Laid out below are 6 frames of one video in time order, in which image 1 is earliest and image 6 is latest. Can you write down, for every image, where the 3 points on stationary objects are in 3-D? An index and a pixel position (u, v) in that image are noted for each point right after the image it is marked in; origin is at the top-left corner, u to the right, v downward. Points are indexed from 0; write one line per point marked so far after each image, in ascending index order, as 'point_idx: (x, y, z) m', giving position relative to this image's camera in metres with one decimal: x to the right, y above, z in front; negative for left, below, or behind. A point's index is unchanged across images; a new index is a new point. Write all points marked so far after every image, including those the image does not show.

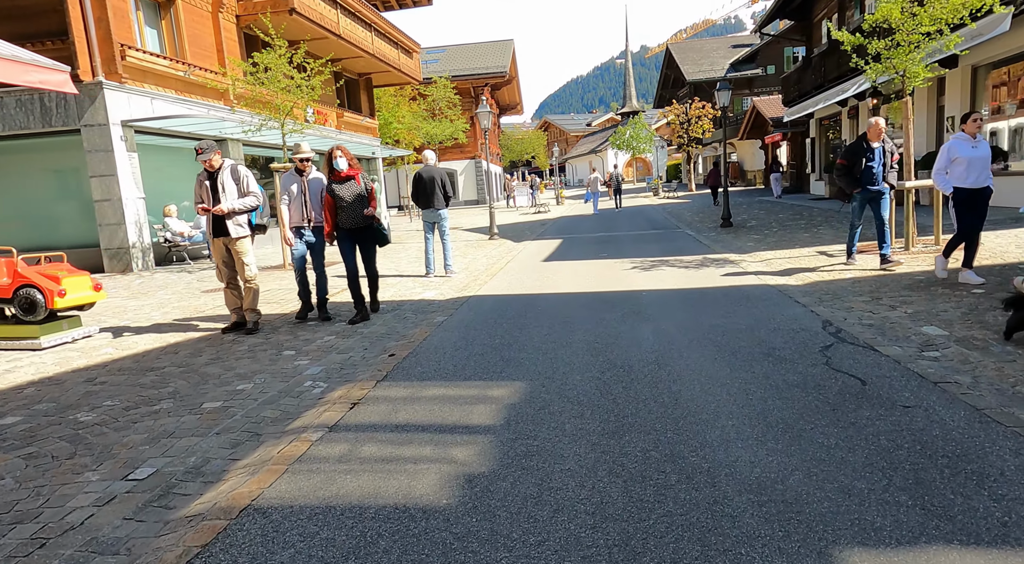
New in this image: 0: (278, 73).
0: (-3.8, +3.4, +12.2) m
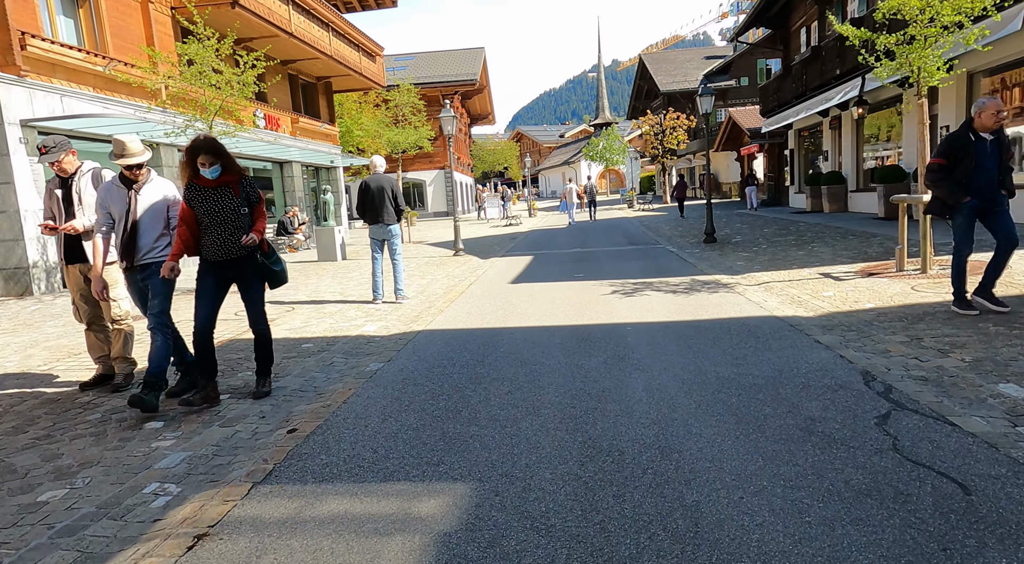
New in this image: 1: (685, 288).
0: (-4.4, +3.1, +10.6) m
1: (+2.3, -0.1, +9.9) m
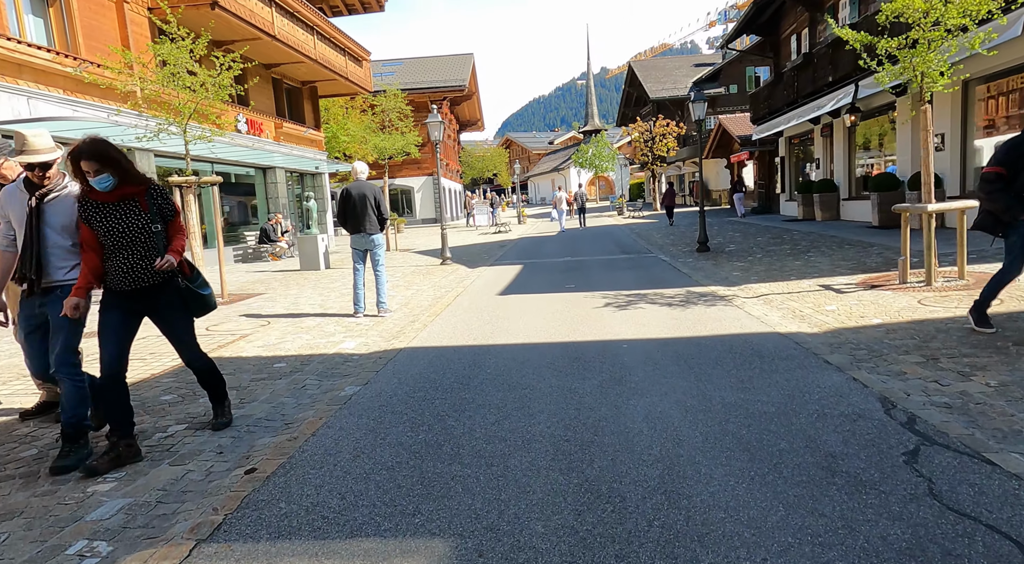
0: (-4.5, +2.9, +10.1) m
1: (+2.1, -0.2, +9.5) m
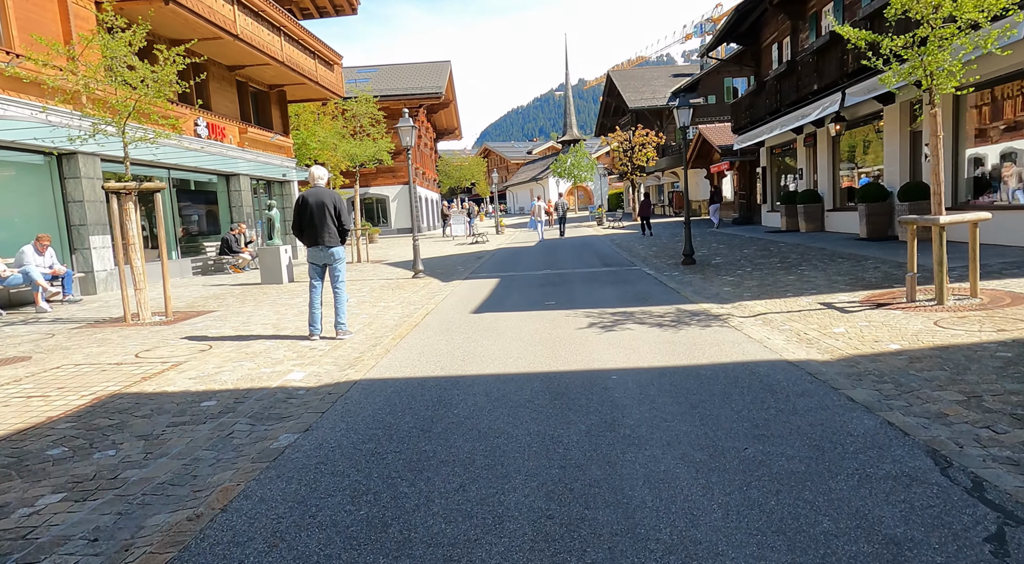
0: (-4.8, +2.7, +9.1) m
1: (+1.8, -0.4, +8.7) m
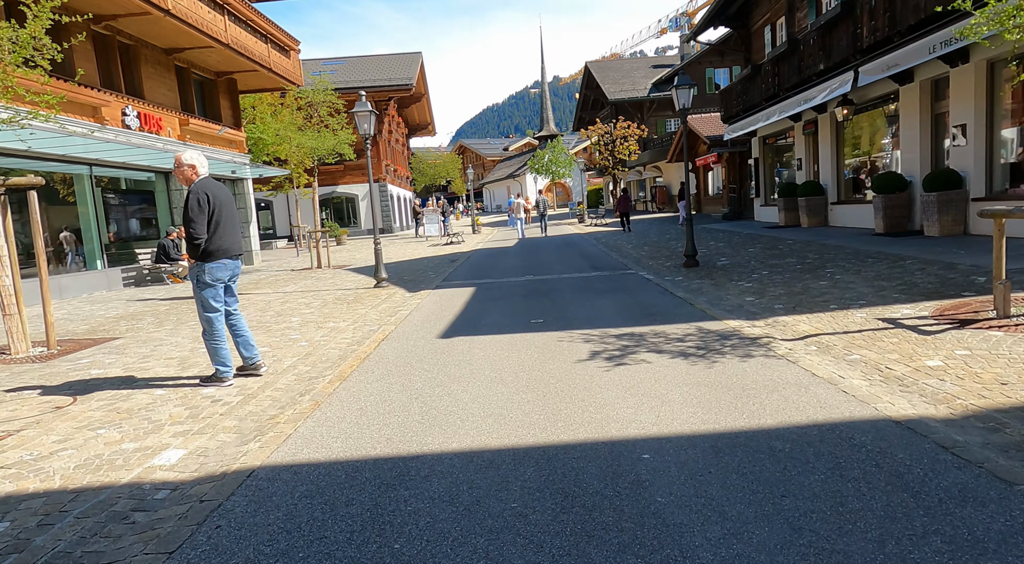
0: (-5.1, +2.4, +6.9) m
1: (+1.6, -0.6, +6.7) m
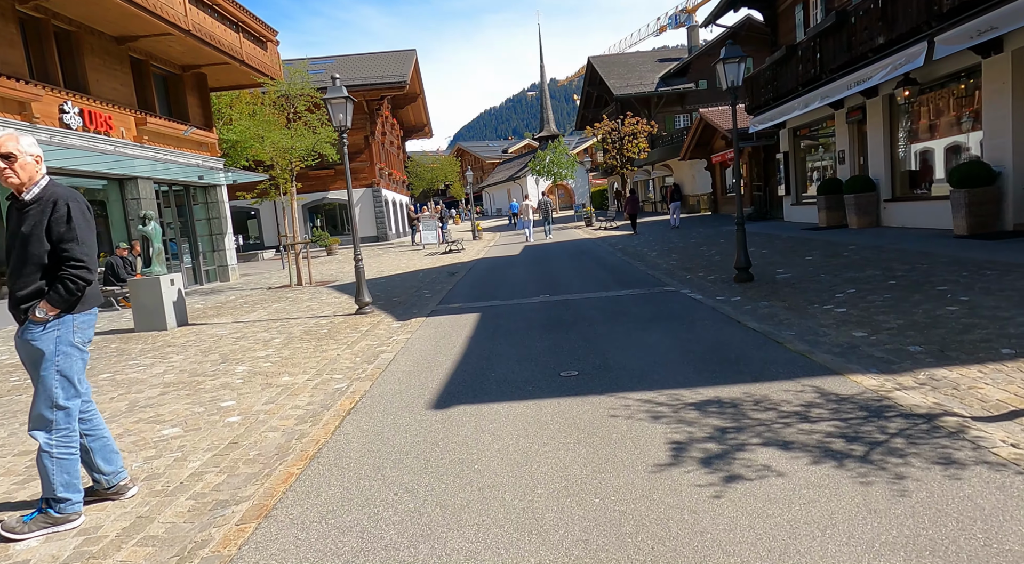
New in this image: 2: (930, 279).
0: (-5.0, +2.0, +4.4) m
1: (+1.8, -0.8, +4.1) m
2: (+5.0, 0.0, +9.0) m
